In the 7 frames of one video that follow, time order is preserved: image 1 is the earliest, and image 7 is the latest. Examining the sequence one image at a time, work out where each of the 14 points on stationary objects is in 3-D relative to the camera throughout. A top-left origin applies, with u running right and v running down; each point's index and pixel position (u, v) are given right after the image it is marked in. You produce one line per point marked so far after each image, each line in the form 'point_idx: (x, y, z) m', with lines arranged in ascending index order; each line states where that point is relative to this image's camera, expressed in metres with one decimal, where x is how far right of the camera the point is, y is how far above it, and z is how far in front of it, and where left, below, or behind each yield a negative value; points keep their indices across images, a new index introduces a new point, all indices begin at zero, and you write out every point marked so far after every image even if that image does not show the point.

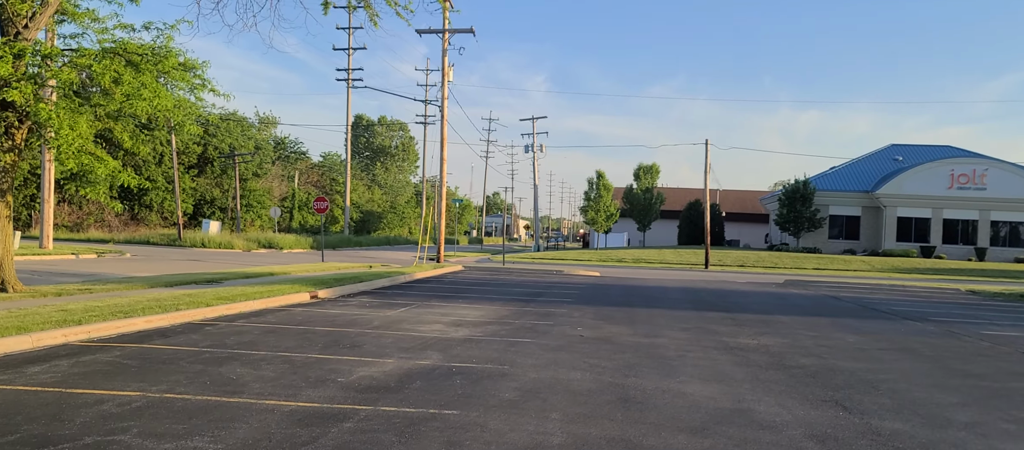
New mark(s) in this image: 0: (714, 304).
0: (+4.6, -1.8, +19.2) m
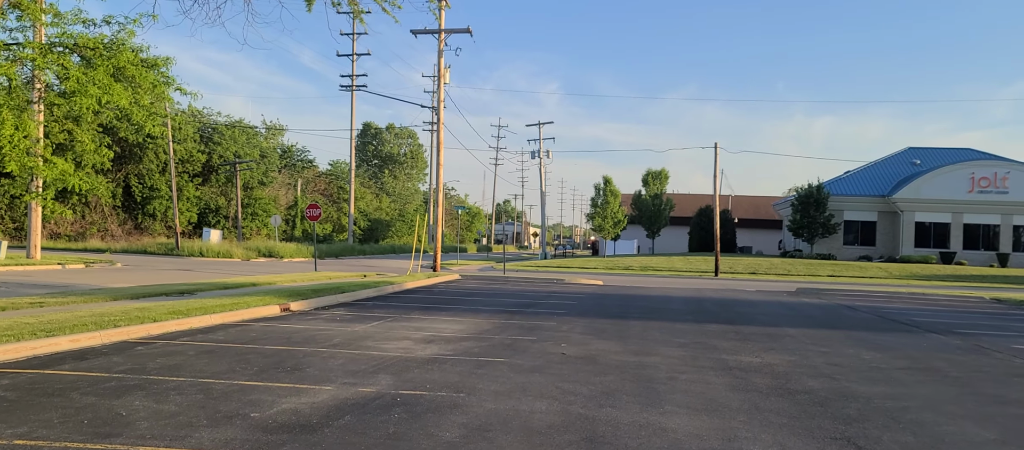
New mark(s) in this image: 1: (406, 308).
0: (+4.4, -1.9, +17.8) m
1: (-2.2, -1.7, +17.5) m
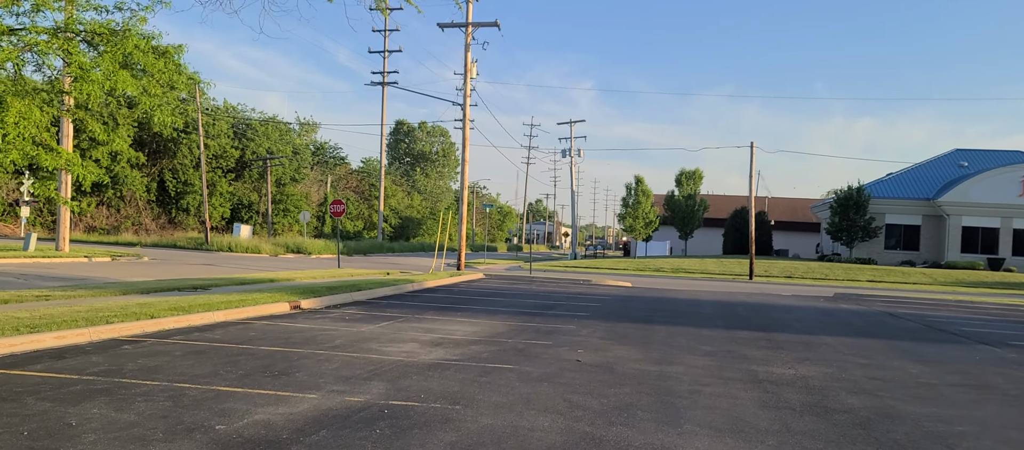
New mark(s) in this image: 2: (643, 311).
0: (+4.8, -1.9, +16.8) m
1: (-1.8, -1.7, +16.8) m
2: (+2.8, -1.8, +18.2) m
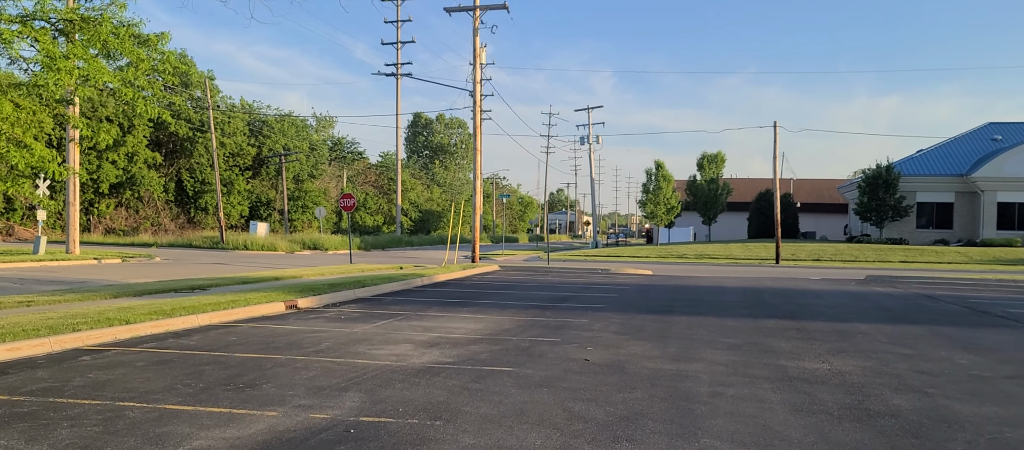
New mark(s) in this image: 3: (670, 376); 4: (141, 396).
0: (+5.0, -1.6, +15.7) m
1: (-1.6, -1.5, +15.9) m
2: (+3.1, -1.5, +17.1) m
3: (+1.6, -1.5, +8.5) m
4: (-3.0, -1.4, +6.8) m
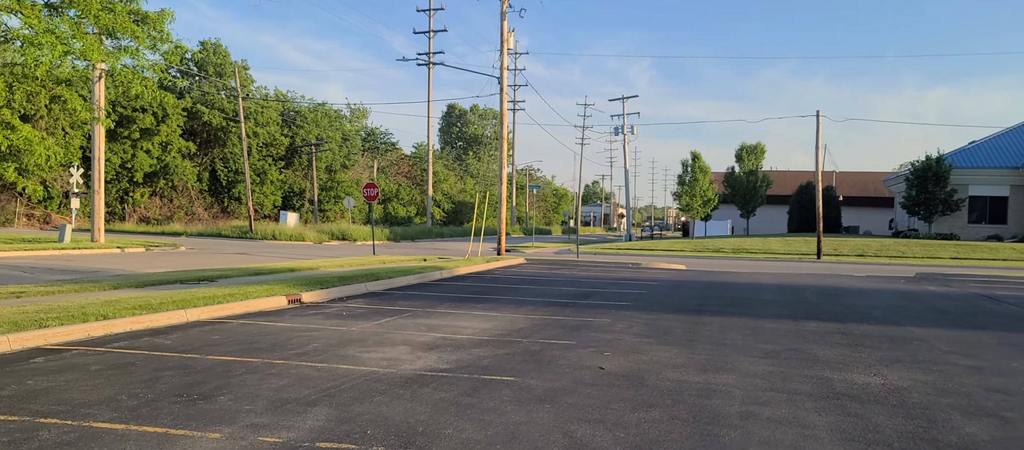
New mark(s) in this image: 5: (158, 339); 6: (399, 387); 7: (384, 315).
0: (+5.3, -1.5, +14.4) m
1: (-1.3, -1.3, +14.8) m
2: (+3.4, -1.4, +15.9) m
3: (+1.6, -1.4, +7.4) m
4: (-3.0, -1.3, +5.8) m
5: (-3.8, -1.2, +9.1) m
6: (-1.0, -1.4, +7.1) m
7: (-1.9, -1.3, +12.4) m
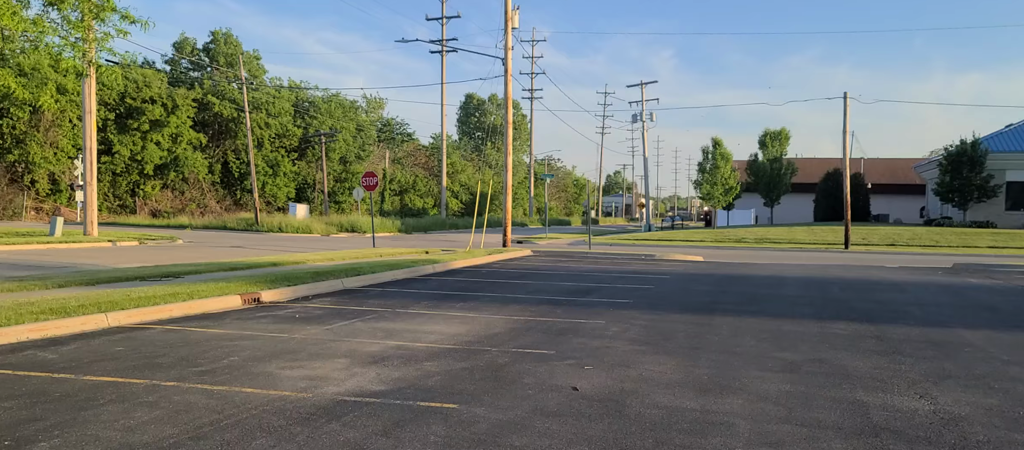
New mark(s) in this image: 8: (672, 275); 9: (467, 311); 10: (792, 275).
0: (+5.1, -1.3, +12.6) m
1: (-1.5, -1.1, +13.2) m
2: (+3.3, -1.2, +14.2) m
3: (+1.2, -1.3, +5.7) m
4: (-3.5, -1.2, +4.3) m
5: (-4.2, -1.1, +7.5) m
6: (-1.4, -1.3, +5.4) m
7: (-2.2, -1.2, +10.8) m
8: (+3.5, -1.1, +18.4) m
9: (-0.6, -1.2, +11.8) m
10: (+6.1, -1.1, +18.4) m
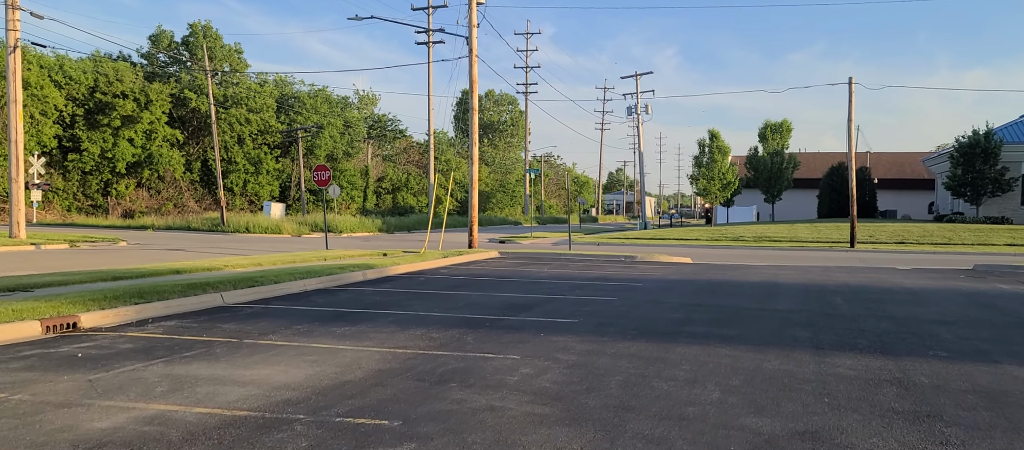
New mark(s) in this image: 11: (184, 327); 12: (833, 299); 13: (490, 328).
0: (+3.9, -1.2, +9.5) m
1: (-2.6, -1.1, +10.2) m
2: (+2.2, -1.1, +11.1) m
3: (0.0, -1.3, +2.6) m
4: (-4.7, -1.2, +1.3) m
5: (-5.3, -1.2, +4.5) m
6: (-2.6, -1.3, +2.4) m
7: (-3.3, -1.2, +7.7) m
8: (+2.4, -1.1, +15.3) m
9: (-1.7, -1.2, +8.7) m
10: (+5.0, -1.1, +15.3) m
11: (-3.6, -1.1, +9.4) m
12: (+4.7, -1.1, +12.3) m
13: (-0.3, -1.2, +9.8) m
